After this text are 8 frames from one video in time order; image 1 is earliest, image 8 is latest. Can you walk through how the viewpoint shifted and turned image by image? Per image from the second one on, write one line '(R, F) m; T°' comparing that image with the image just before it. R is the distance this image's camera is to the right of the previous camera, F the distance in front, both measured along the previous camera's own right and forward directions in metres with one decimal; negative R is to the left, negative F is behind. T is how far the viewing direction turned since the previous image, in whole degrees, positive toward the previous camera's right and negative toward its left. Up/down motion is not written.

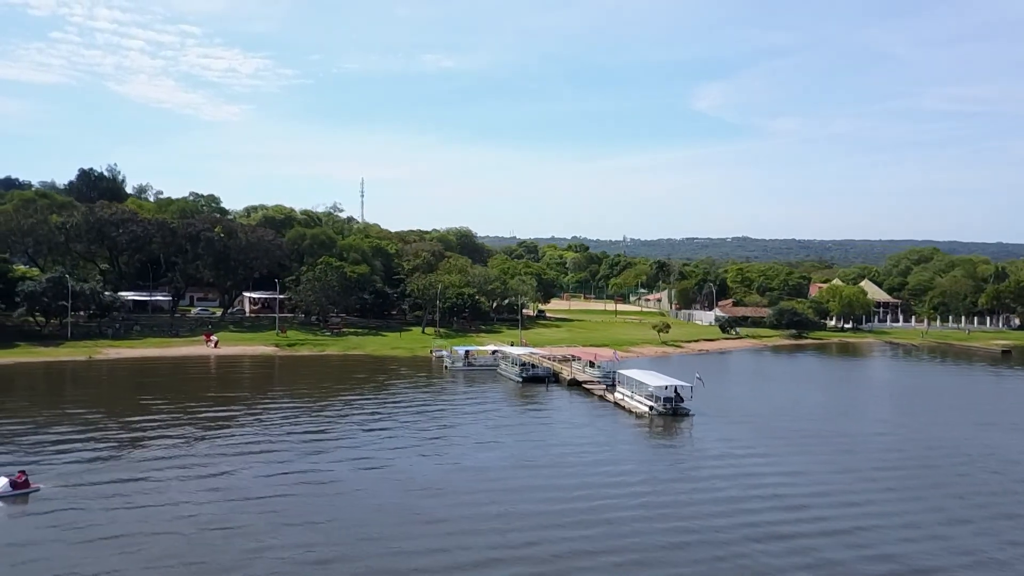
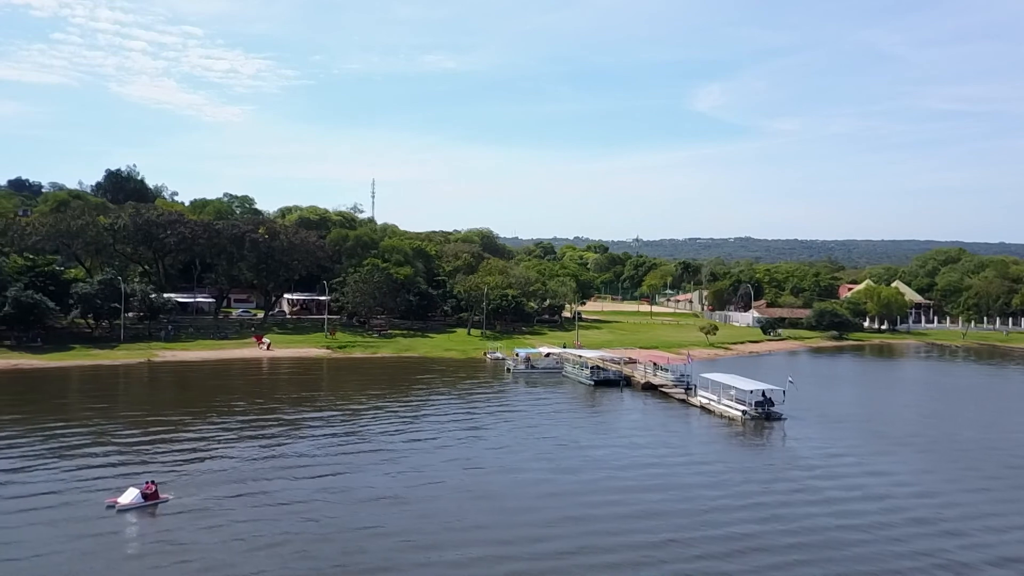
(-5.4, +0.5) m; 0°
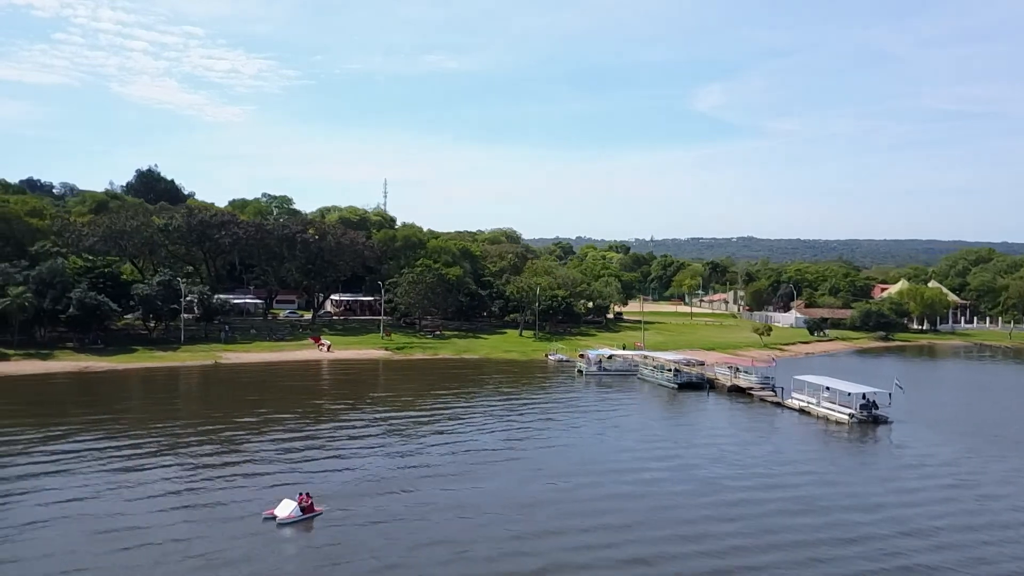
(-6.1, +0.7) m; 0°
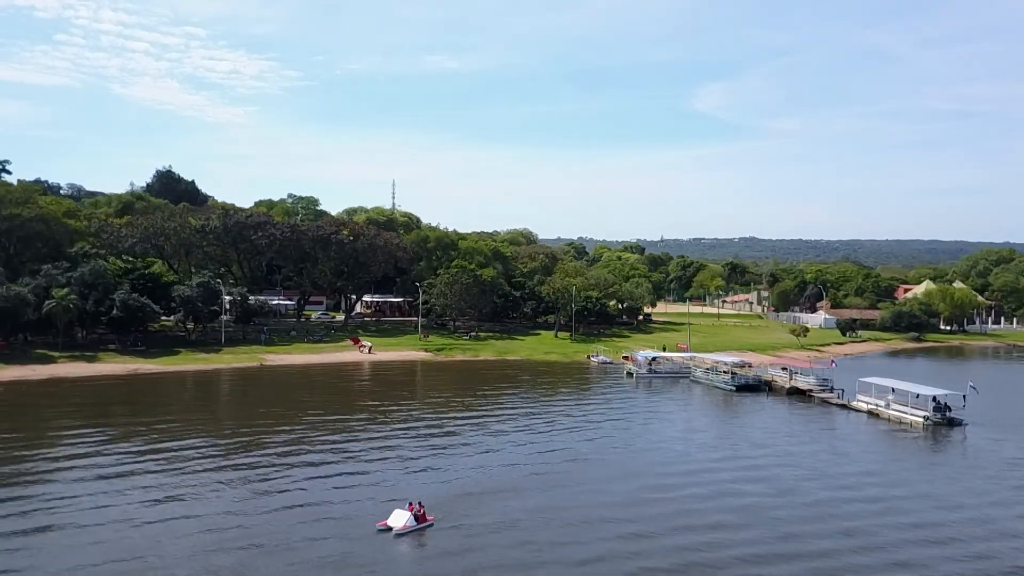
(-4.1, +0.5) m; 0°
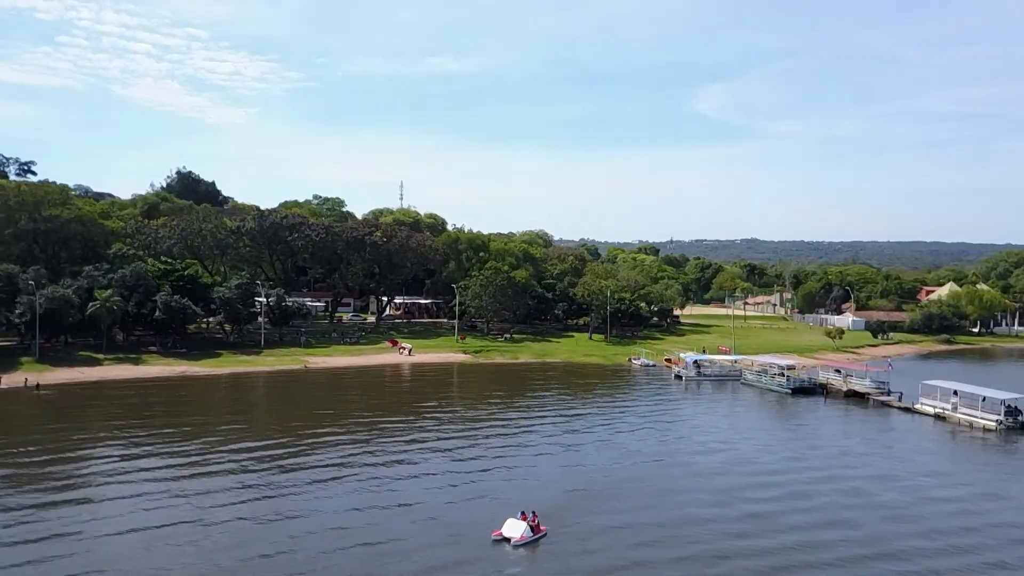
(-3.9, +0.5) m; 0°
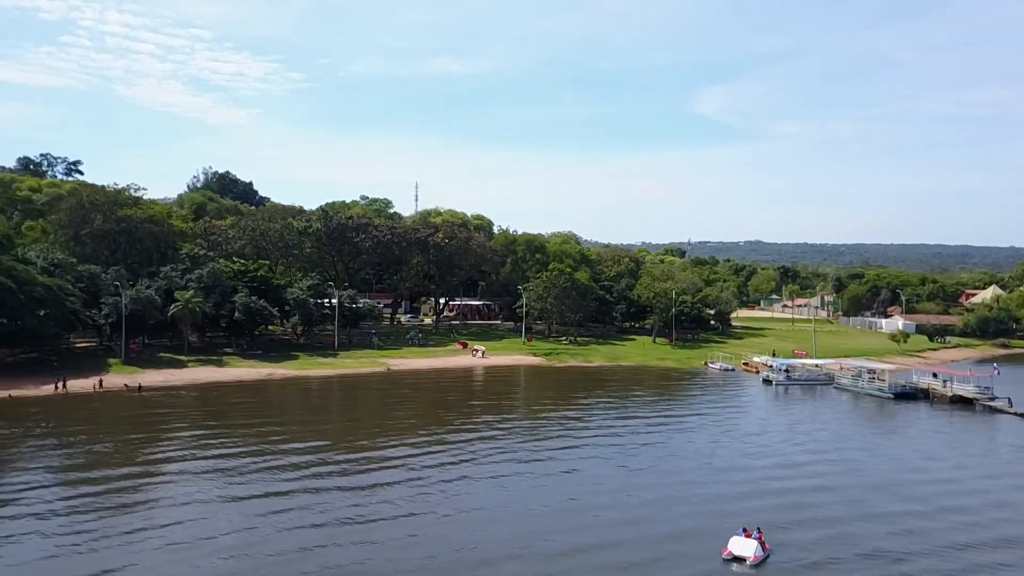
(-7.2, +0.7) m; 0°
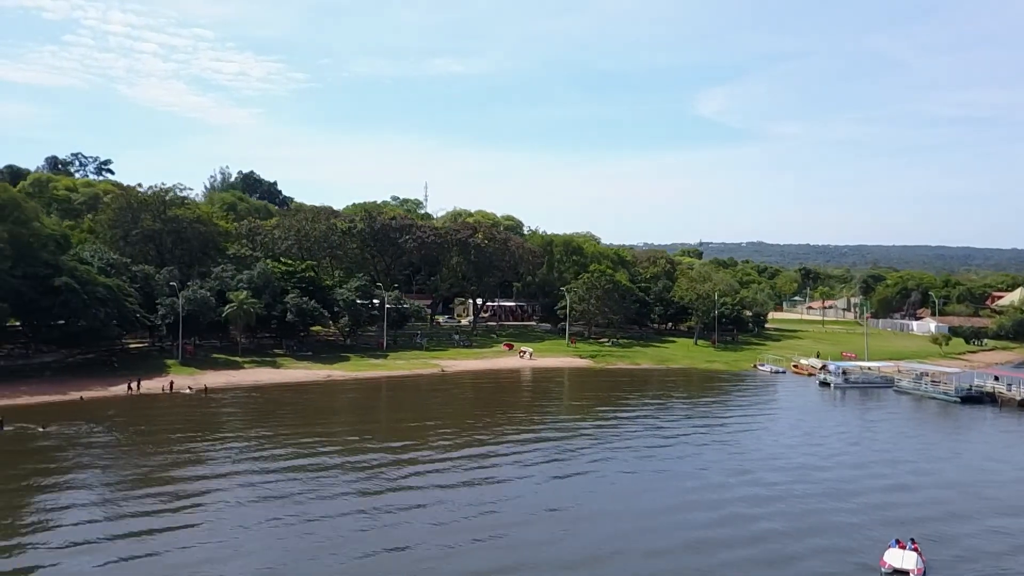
(-4.6, +0.3) m; 0°
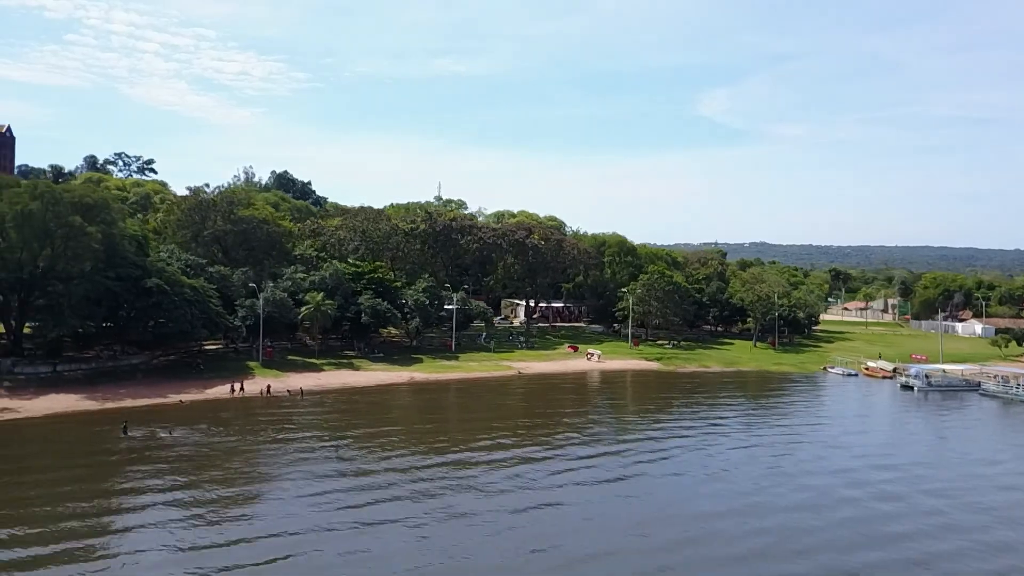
(-6.5, +0.5) m; 0°
